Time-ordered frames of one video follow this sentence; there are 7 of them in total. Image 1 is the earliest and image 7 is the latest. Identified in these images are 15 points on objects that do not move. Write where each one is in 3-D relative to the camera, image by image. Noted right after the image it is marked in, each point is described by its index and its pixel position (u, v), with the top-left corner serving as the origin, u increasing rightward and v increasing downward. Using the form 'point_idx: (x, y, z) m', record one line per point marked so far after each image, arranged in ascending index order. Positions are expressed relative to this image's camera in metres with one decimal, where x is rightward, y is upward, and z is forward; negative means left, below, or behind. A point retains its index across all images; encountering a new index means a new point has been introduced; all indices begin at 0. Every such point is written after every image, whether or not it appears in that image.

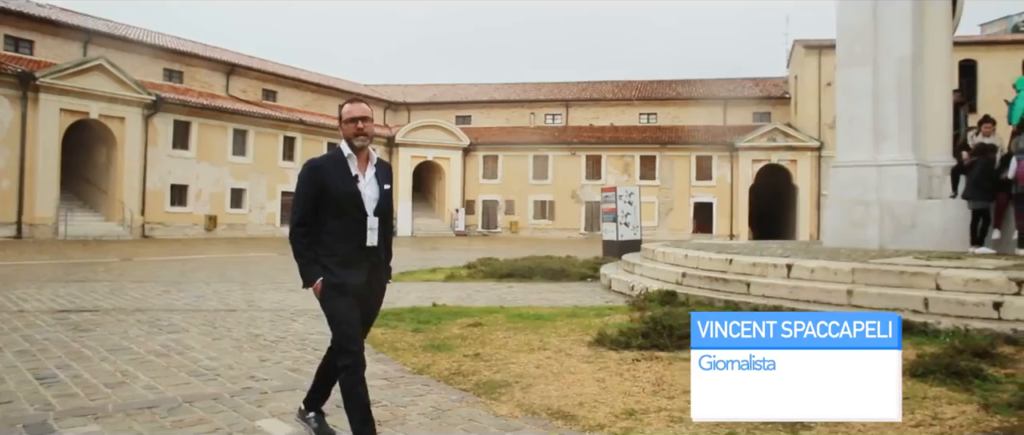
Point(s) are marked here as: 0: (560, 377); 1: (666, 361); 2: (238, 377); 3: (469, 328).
0: (+0.2, -0.9, +4.5) m
1: (+0.9, -0.9, +4.8) m
2: (-1.6, -0.9, +4.6) m
3: (-0.4, -0.9, +6.4) m
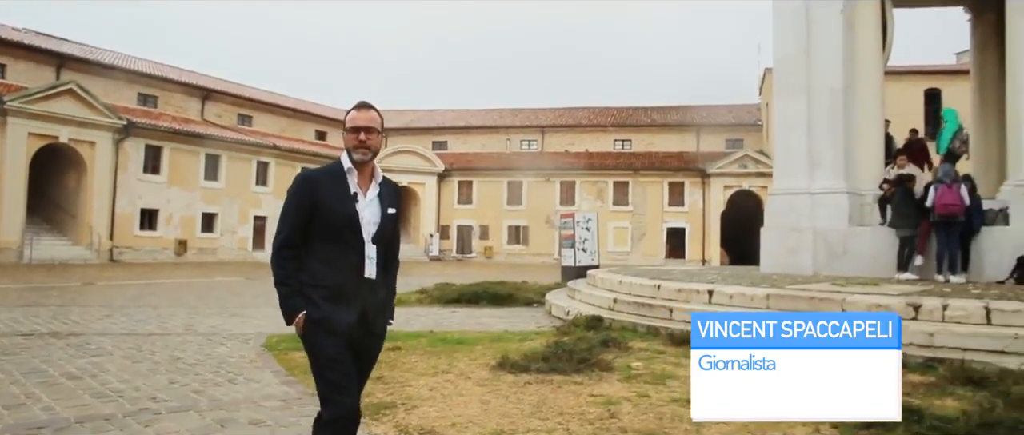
0: (-0.4, -1.1, +4.7) m
1: (+0.2, -1.1, +5.0) m
2: (-2.3, -1.1, +4.8) m
3: (-1.1, -1.1, +6.6) m
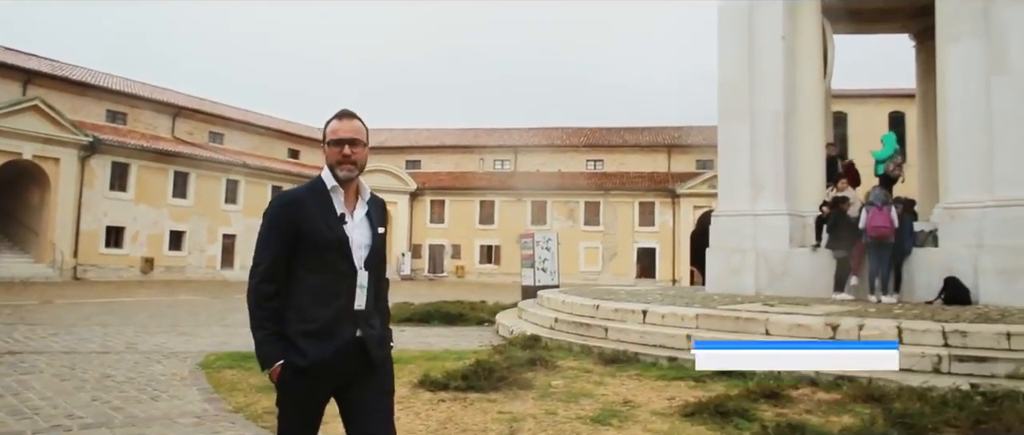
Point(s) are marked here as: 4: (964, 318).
0: (-0.9, -1.2, +4.8) m
1: (-0.3, -1.2, +5.2) m
2: (-2.8, -1.2, +4.8) m
3: (-1.7, -1.3, +6.7) m
4: (+4.2, -0.9, +7.3) m
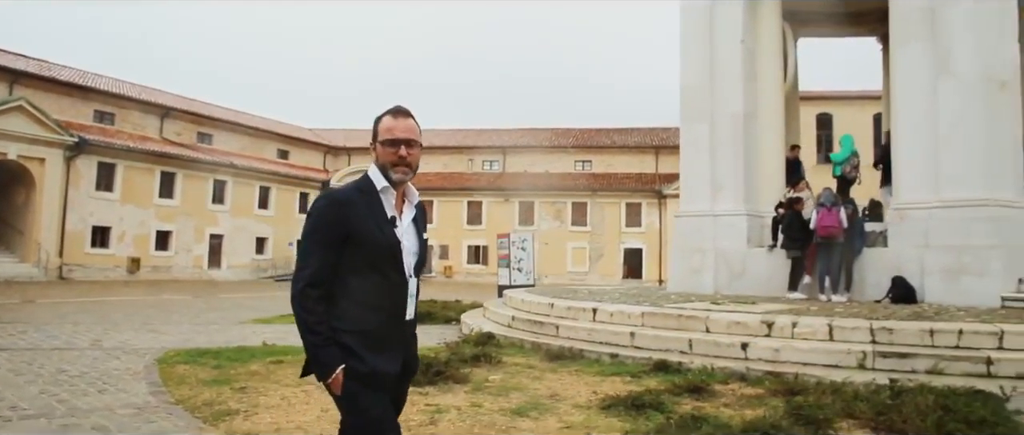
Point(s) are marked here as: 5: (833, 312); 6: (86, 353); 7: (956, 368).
0: (-1.4, -1.2, +5.1) m
1: (-0.8, -1.2, +5.4) m
2: (-3.3, -1.2, +5.0) m
3: (-2.1, -1.3, +6.9) m
4: (+3.7, -0.9, +7.5) m
5: (+3.1, -0.9, +7.5) m
6: (-4.1, -1.3, +7.6) m
7: (+3.3, -1.1, +5.9) m
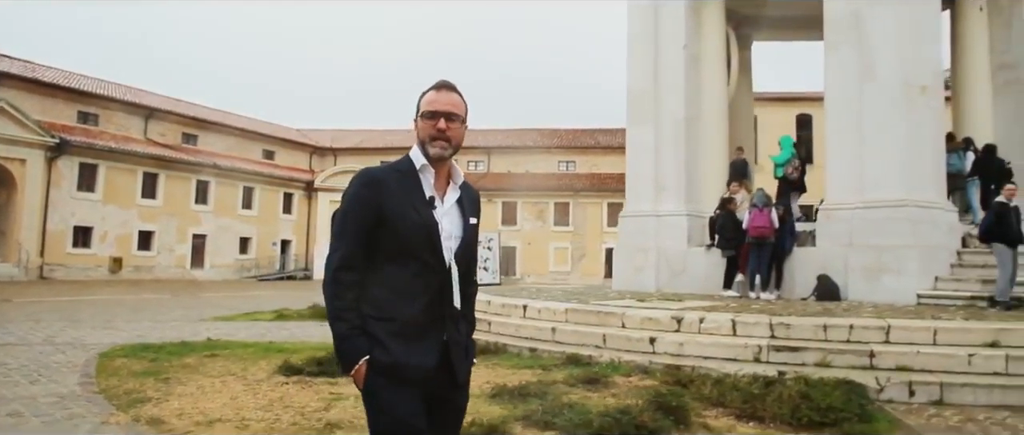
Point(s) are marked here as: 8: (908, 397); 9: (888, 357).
0: (-2.1, -1.2, +5.4) m
1: (-1.5, -1.2, +5.7) m
2: (-4.0, -1.2, +5.4) m
3: (-2.9, -1.3, +7.3) m
4: (+3.0, -0.9, +7.9) m
5: (+2.4, -0.9, +7.9) m
6: (-4.8, -1.3, +8.0) m
7: (+2.6, -1.1, +6.3) m
8: (+2.9, -1.3, +5.8) m
9: (+2.9, -1.1, +6.2) m
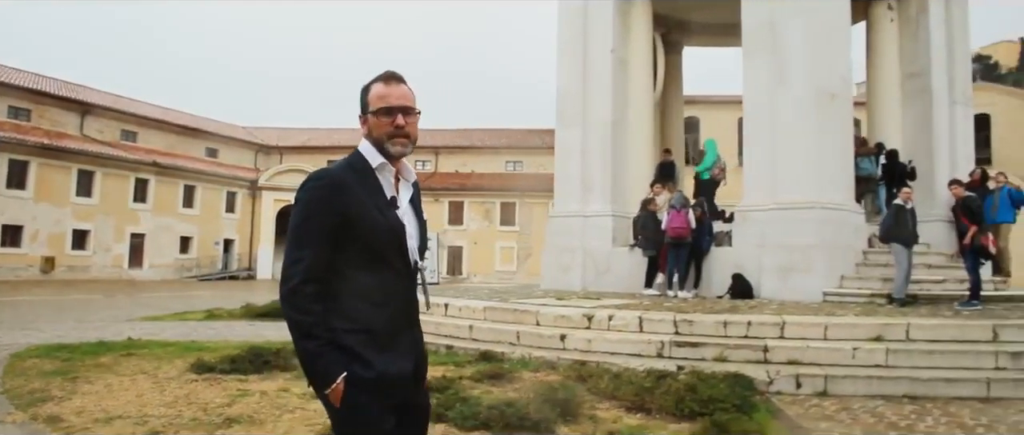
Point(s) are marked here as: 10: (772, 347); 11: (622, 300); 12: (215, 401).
0: (-2.8, -1.2, +5.5) m
1: (-2.2, -1.2, +5.8) m
2: (-4.6, -1.2, +5.3) m
3: (-3.6, -1.3, +7.3) m
4: (+2.1, -0.9, +8.2) m
5: (+1.5, -0.9, +8.2) m
6: (-5.7, -1.3, +7.9) m
7: (+1.9, -1.2, +6.6) m
8: (+2.2, -1.3, +6.1) m
9: (+2.2, -1.1, +6.5) m
10: (+2.2, -1.1, +6.5) m
11: (+1.2, -0.9, +8.7) m
12: (-2.0, -1.2, +5.3) m
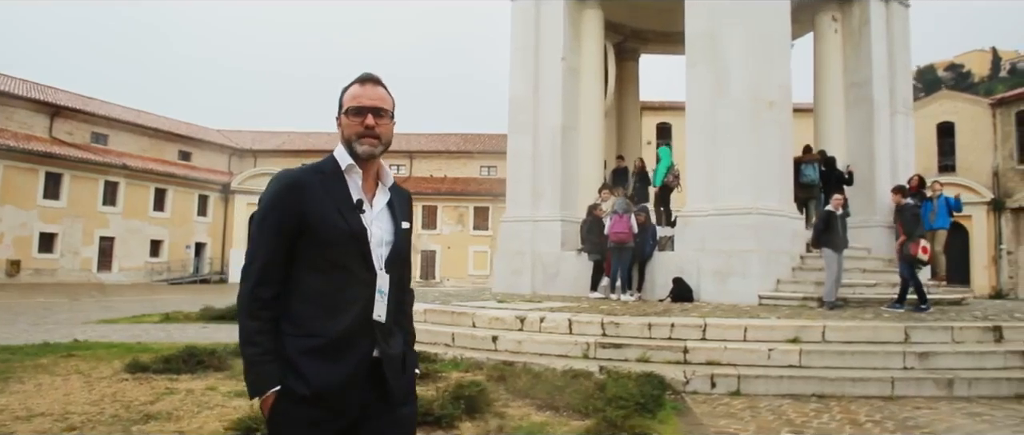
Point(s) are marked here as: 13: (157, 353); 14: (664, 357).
0: (-3.4, -1.3, +5.6) m
1: (-2.8, -1.2, +6.0) m
2: (-5.2, -1.2, +5.4) m
3: (-4.3, -1.3, +7.4) m
4: (+1.5, -1.0, +8.5) m
5: (+0.9, -1.0, +8.5) m
6: (-6.3, -1.3, +7.9) m
7: (+1.3, -1.2, +6.8) m
8: (+1.6, -1.4, +6.4) m
9: (+1.6, -1.2, +6.7) m
10: (+1.5, -1.1, +6.8) m
11: (+0.5, -1.0, +8.9) m
12: (-2.6, -1.2, +5.4) m
13: (-3.4, -1.3, +7.5) m
14: (+1.3, -1.2, +6.8) m
